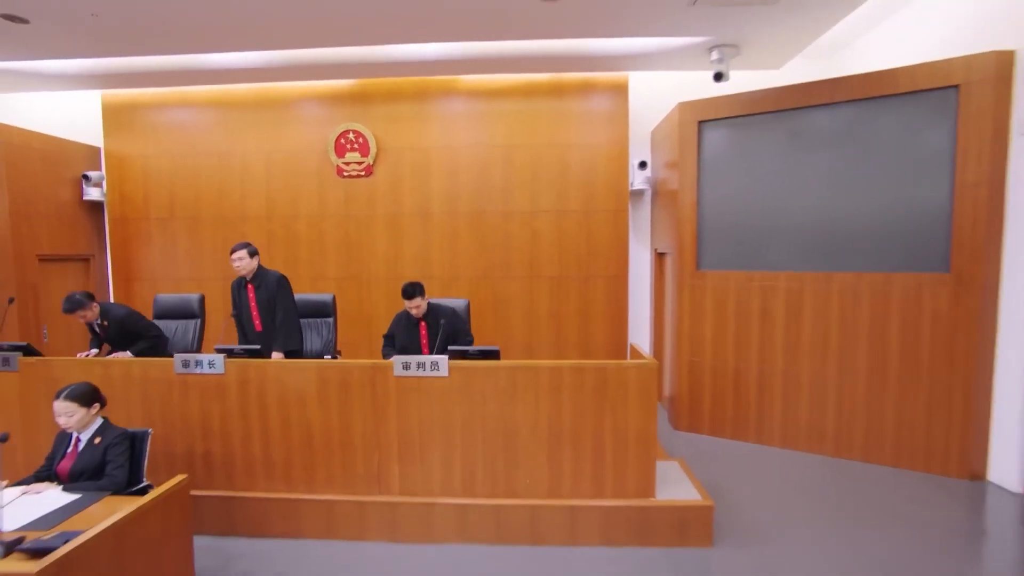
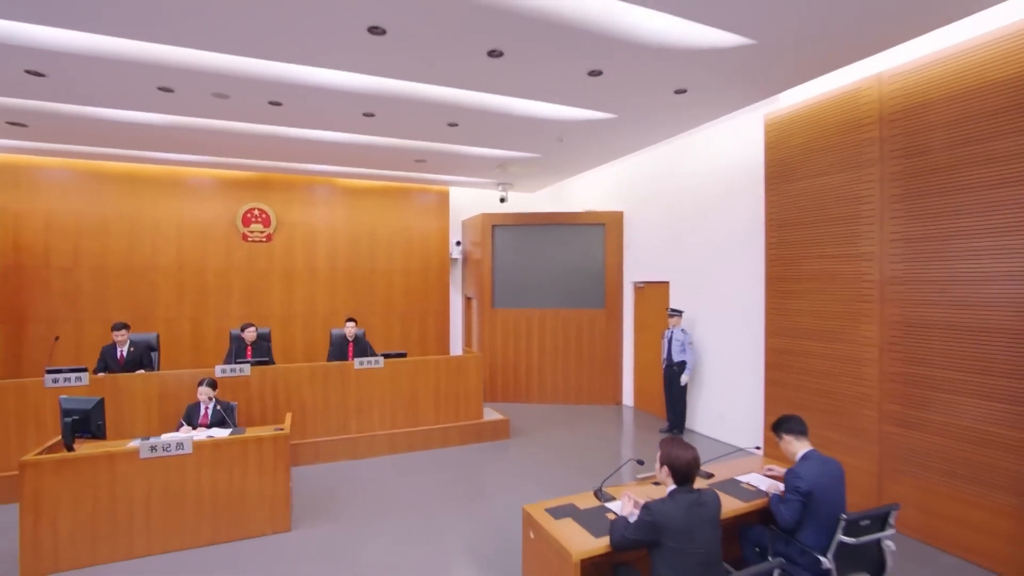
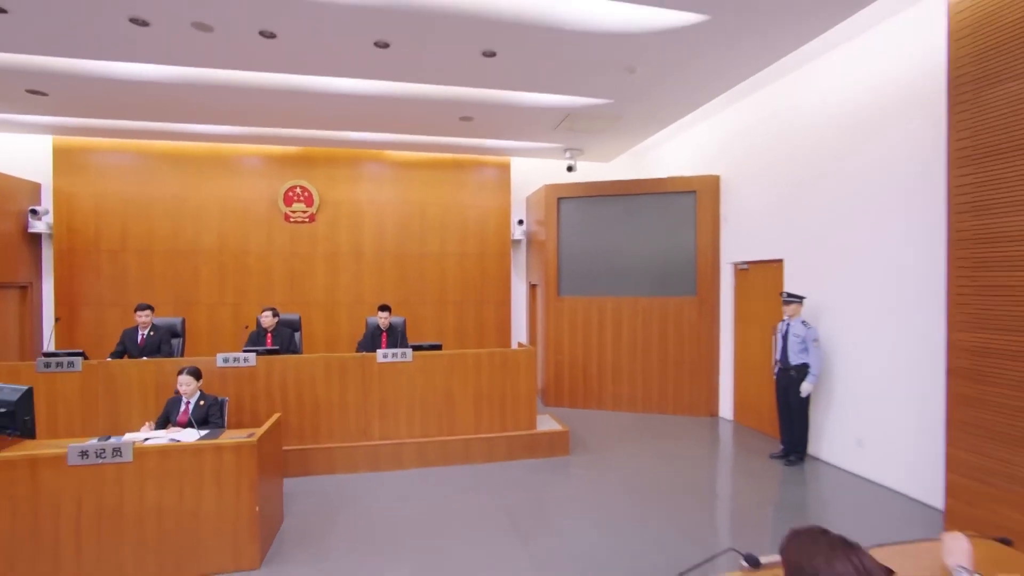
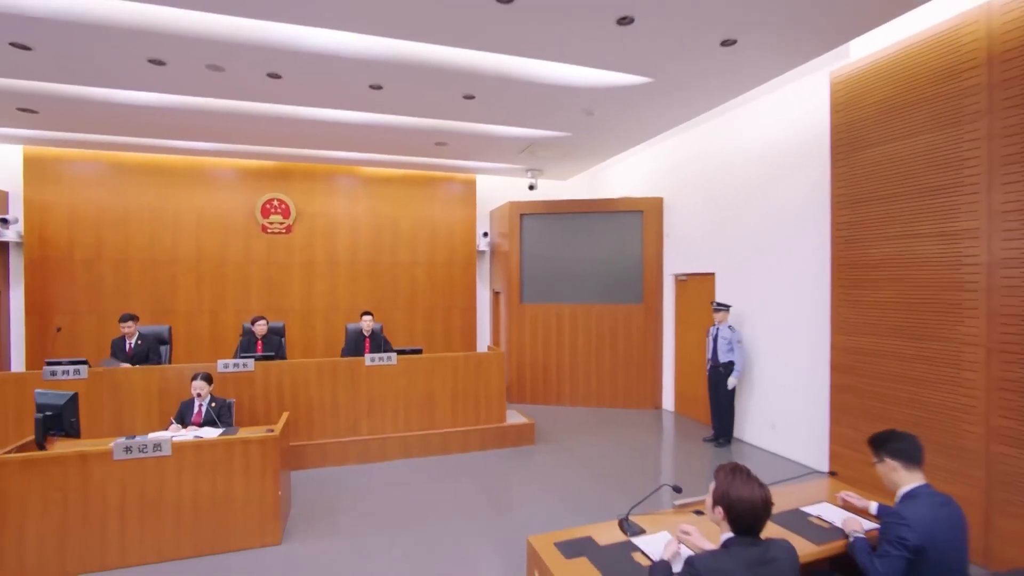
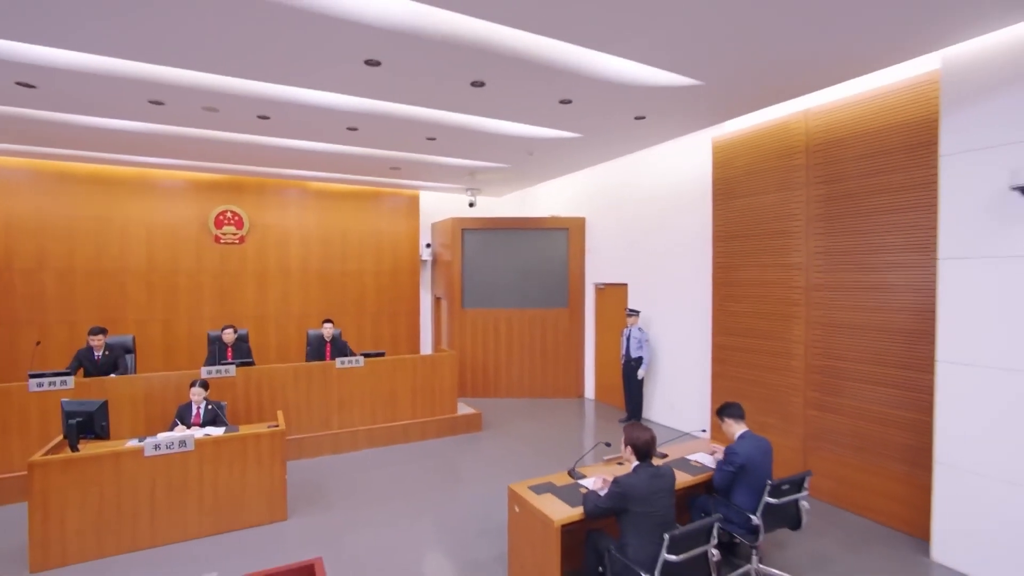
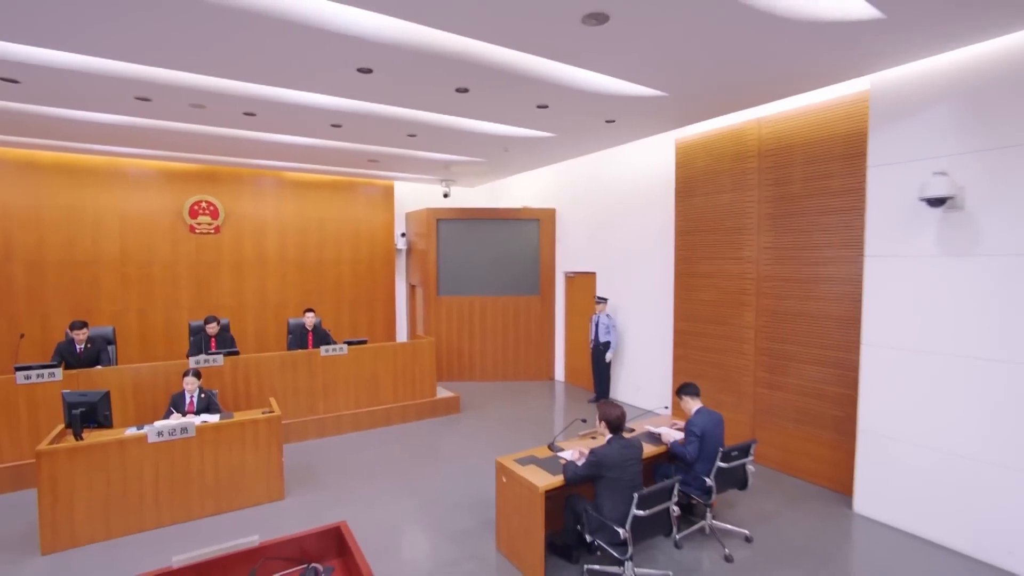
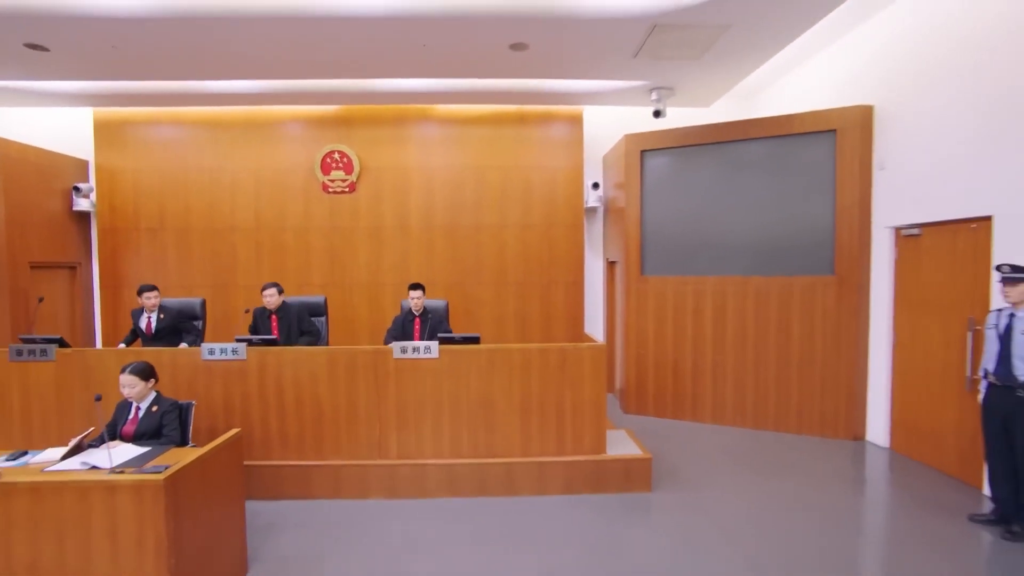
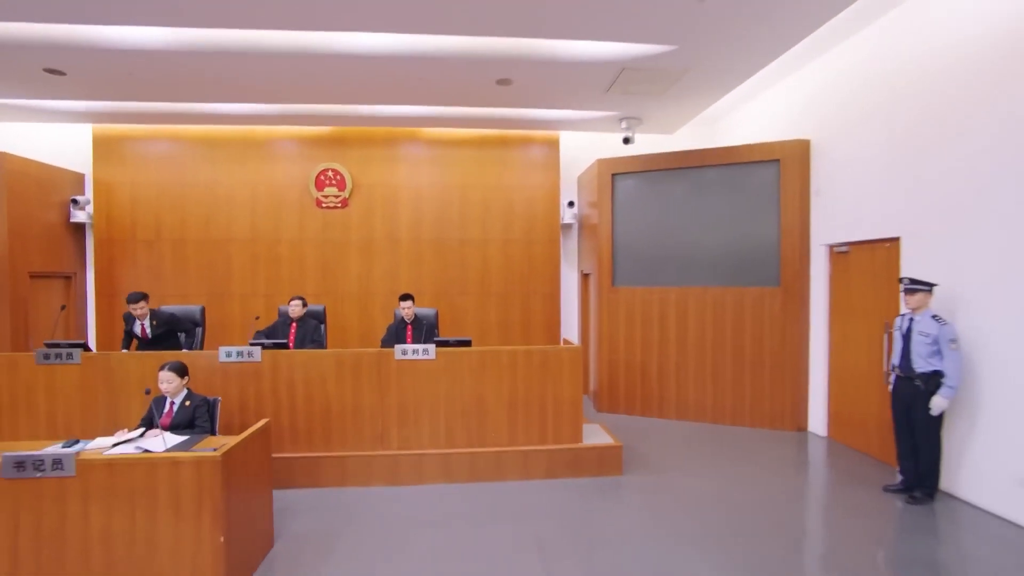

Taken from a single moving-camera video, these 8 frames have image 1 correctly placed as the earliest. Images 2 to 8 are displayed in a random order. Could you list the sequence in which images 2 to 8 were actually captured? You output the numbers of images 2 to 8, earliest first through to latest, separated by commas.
7, 8, 3, 4, 2, 5, 6
